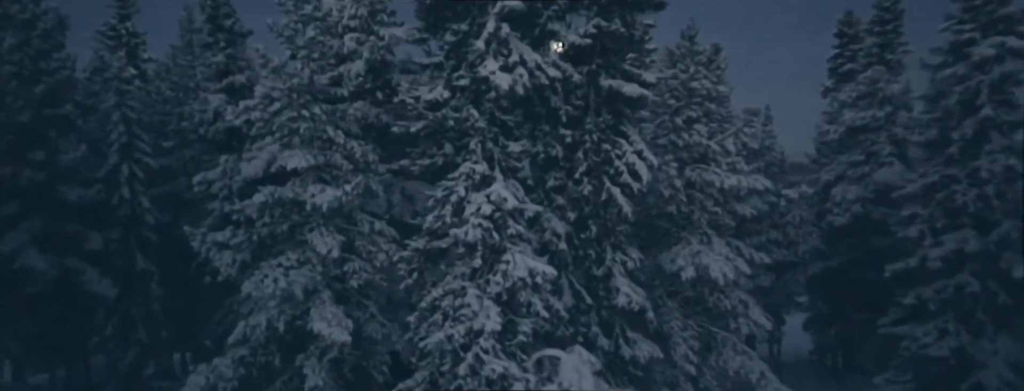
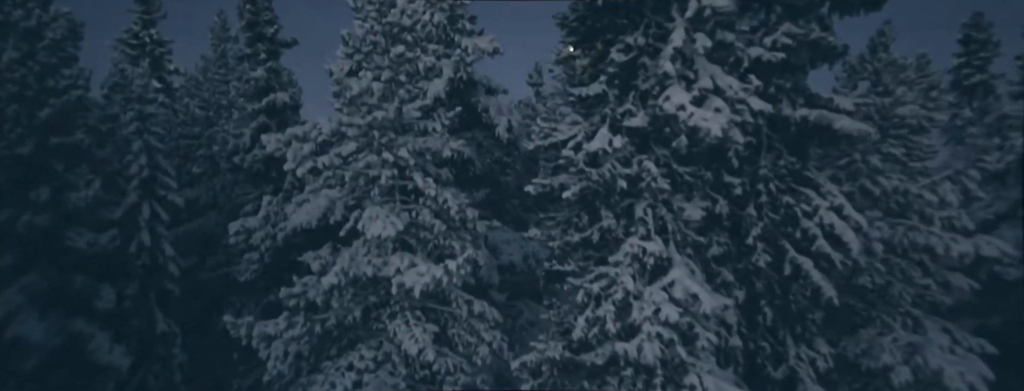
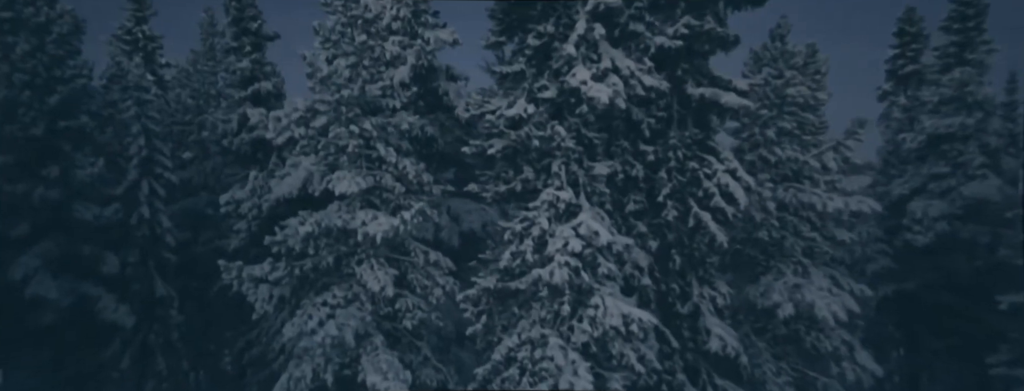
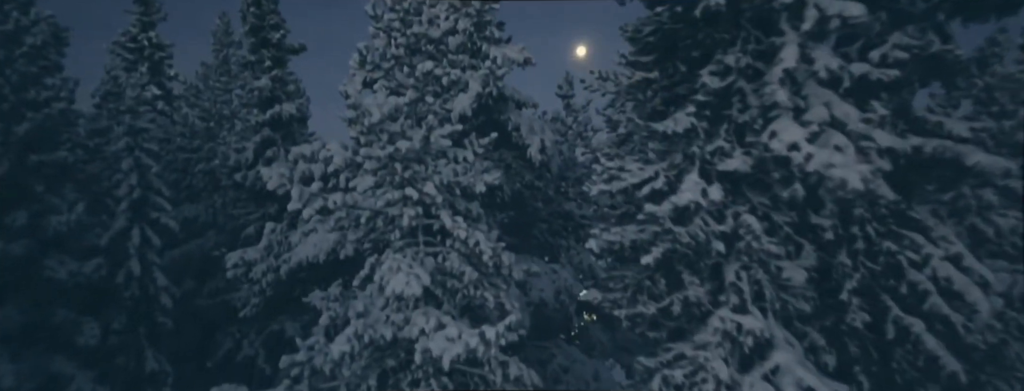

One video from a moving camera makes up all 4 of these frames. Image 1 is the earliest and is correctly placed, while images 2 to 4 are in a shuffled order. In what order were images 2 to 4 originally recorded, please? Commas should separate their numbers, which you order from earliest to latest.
3, 2, 4
